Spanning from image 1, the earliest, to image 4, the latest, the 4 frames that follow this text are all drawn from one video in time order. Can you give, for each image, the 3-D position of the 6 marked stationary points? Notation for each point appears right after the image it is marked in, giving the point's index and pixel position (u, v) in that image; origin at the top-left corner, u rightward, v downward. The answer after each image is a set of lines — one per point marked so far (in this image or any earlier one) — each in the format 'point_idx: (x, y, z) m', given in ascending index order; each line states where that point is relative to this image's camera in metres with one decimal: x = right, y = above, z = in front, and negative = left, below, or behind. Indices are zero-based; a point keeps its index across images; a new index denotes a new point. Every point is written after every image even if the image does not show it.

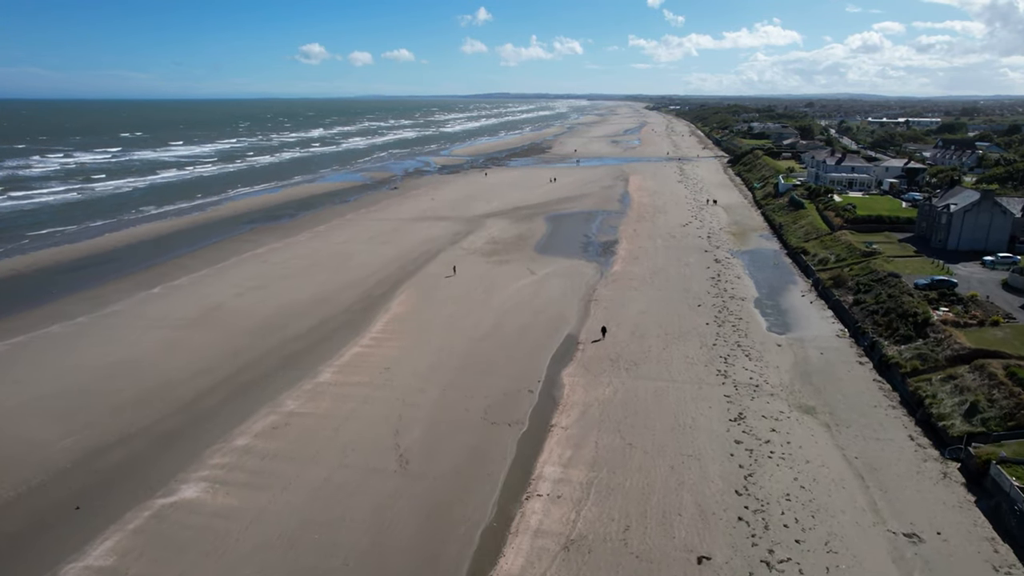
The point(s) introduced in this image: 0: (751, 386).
0: (+6.2, -2.6, +14.6) m
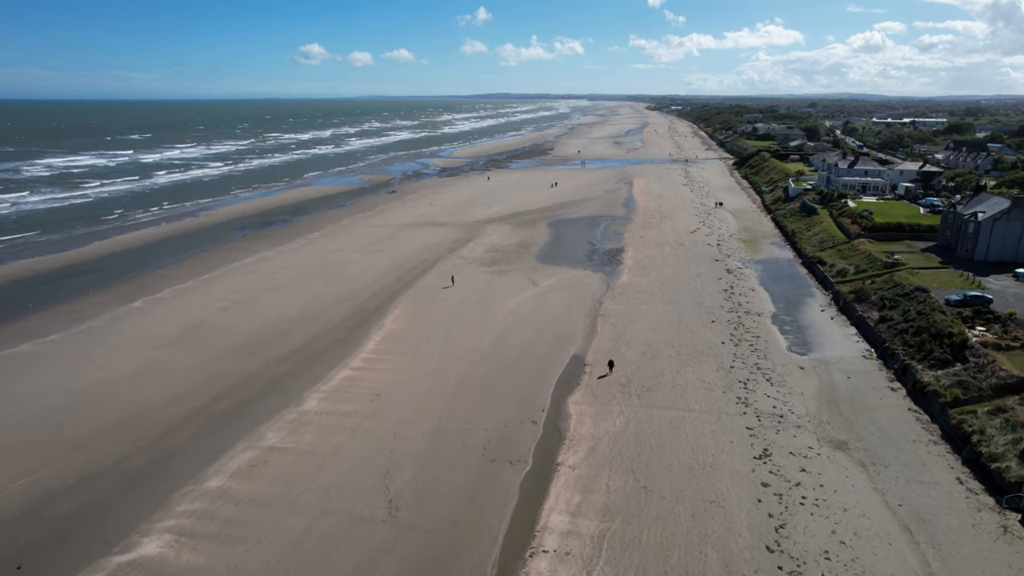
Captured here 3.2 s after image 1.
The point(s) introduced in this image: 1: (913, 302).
0: (+6.2, -3.1, +13.3) m
1: (+12.7, -0.4, +17.7) m
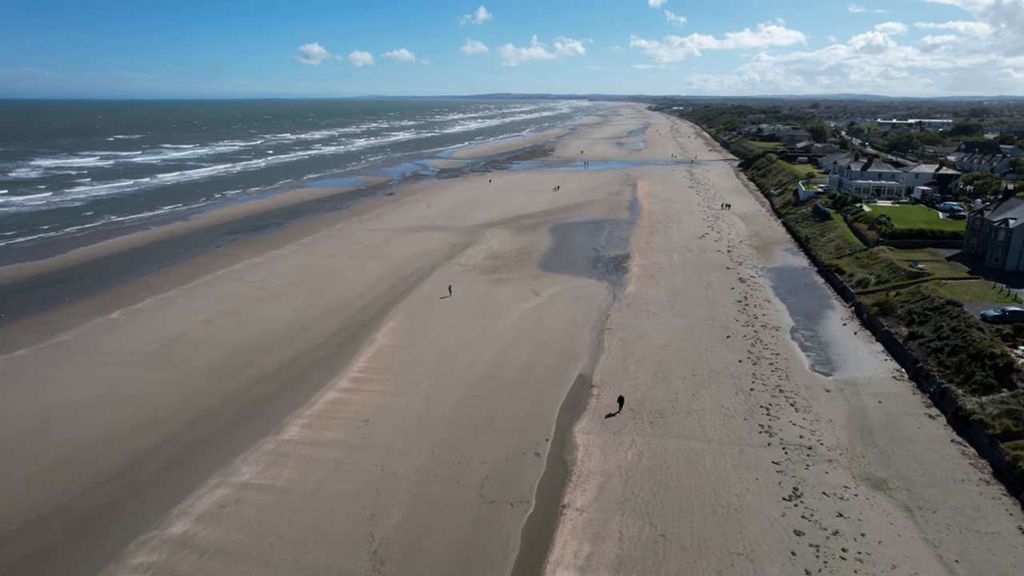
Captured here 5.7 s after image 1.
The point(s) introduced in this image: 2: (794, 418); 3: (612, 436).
0: (+6.3, -3.5, +12.0) m
1: (+12.7, -0.9, +16.4) m
2: (+6.6, -3.1, +13.2) m
3: (+2.3, -3.4, +12.8) m
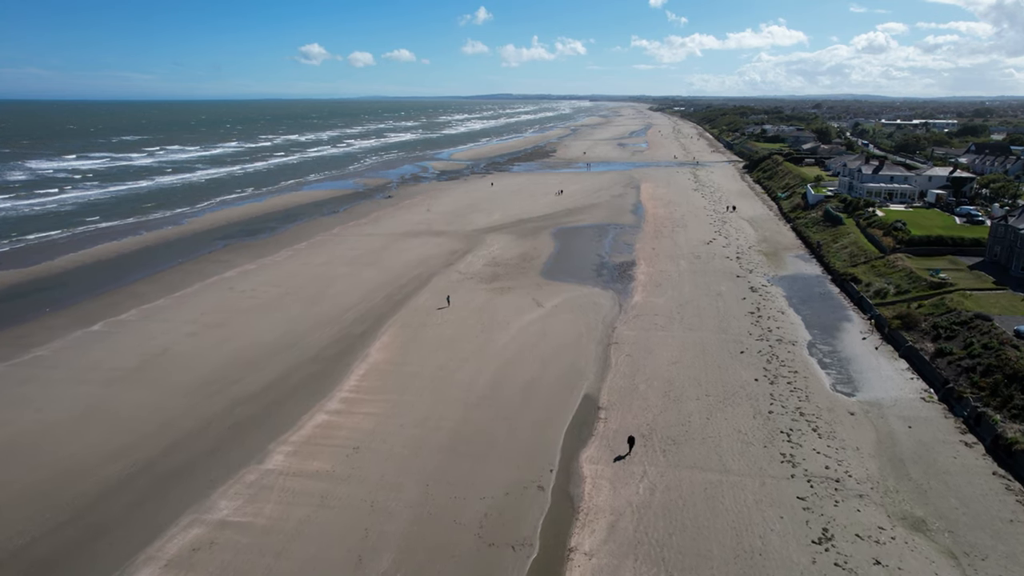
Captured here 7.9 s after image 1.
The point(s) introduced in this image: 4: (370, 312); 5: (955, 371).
0: (+6.3, -3.8, +11.0) m
1: (+12.7, -1.2, +15.4) m
2: (+6.7, -3.4, +12.2) m
3: (+2.3, -3.7, +11.8) m
4: (-5.1, -0.9, +20.0) m
5: (+11.4, -2.2, +14.5) m
